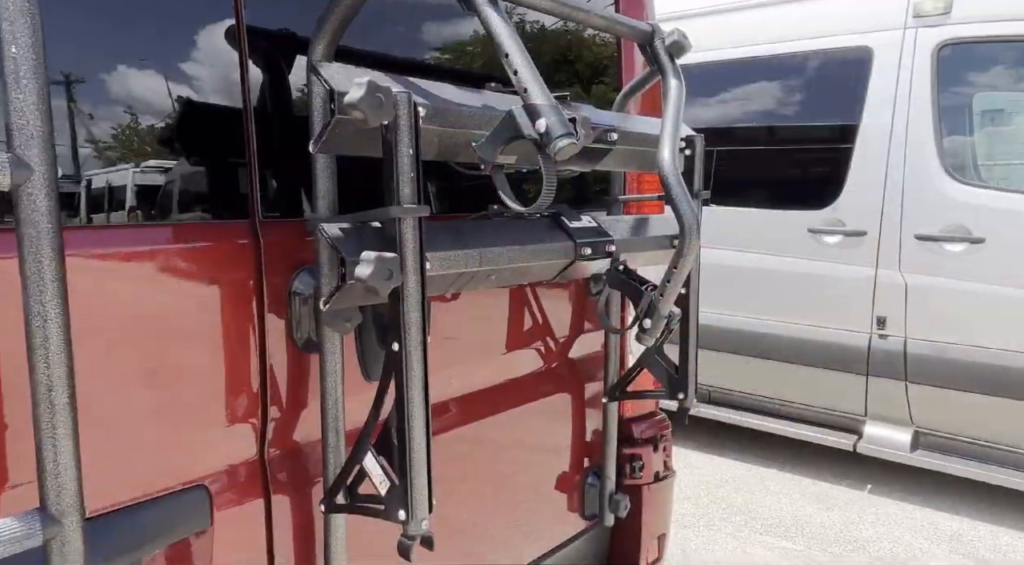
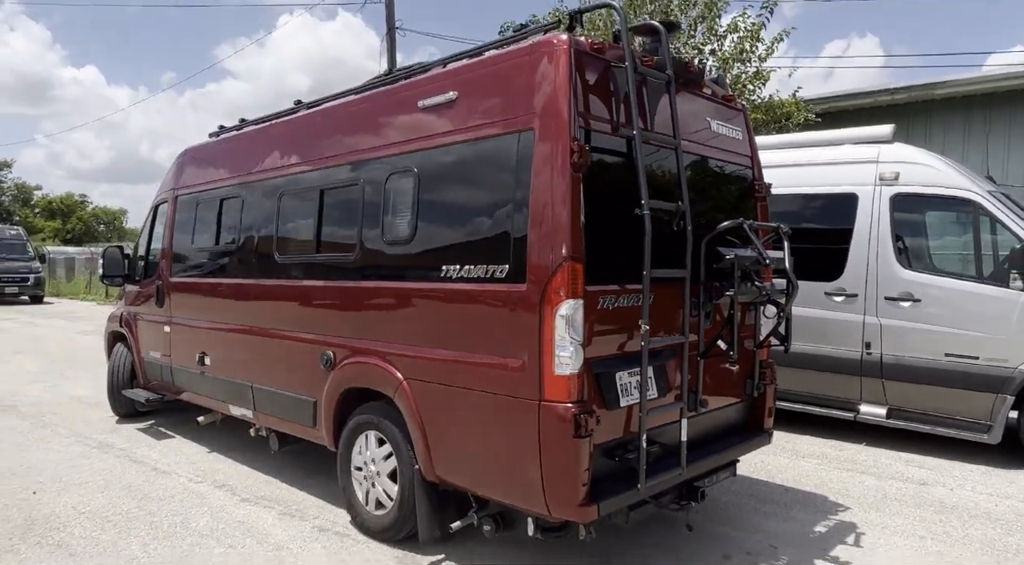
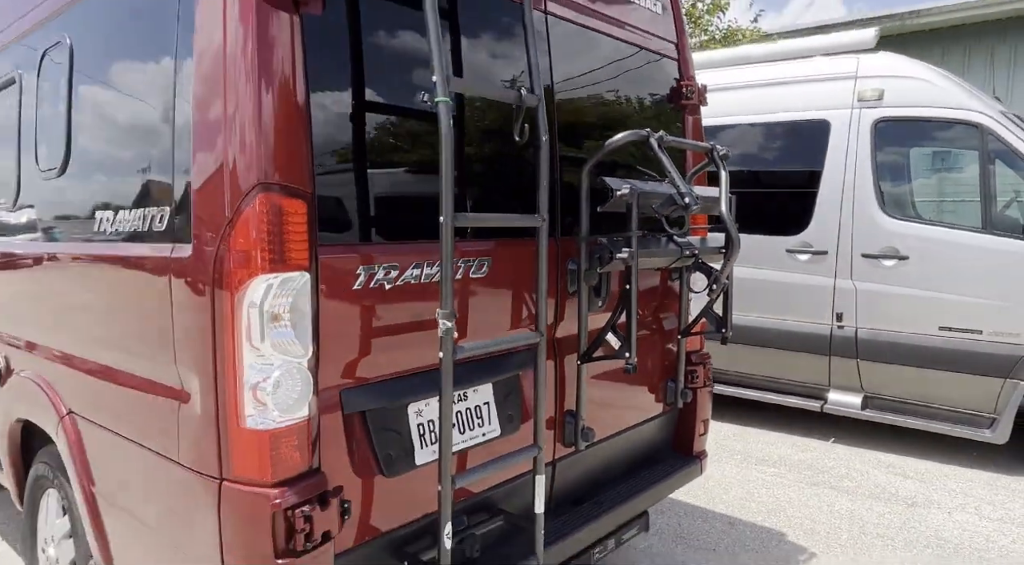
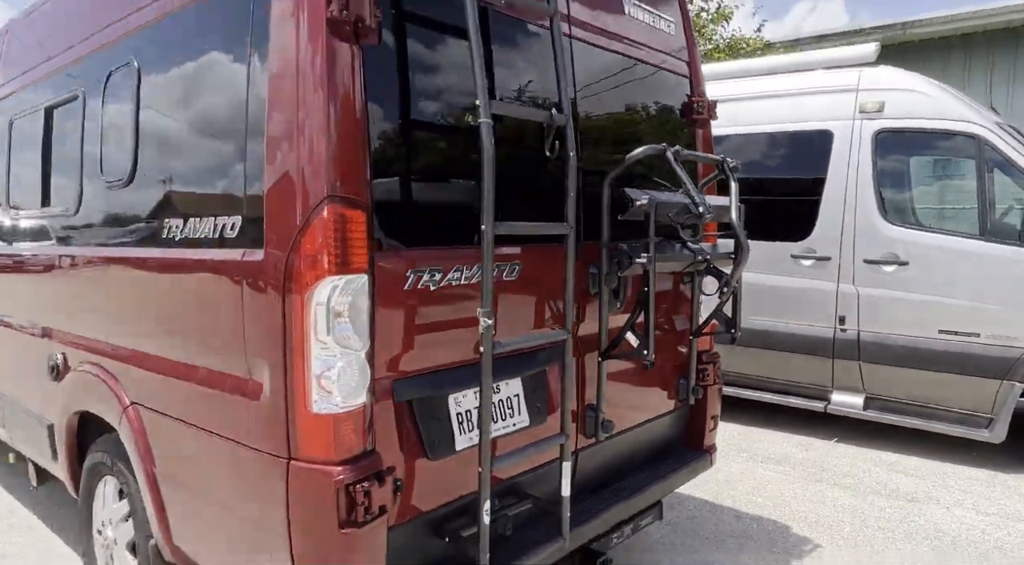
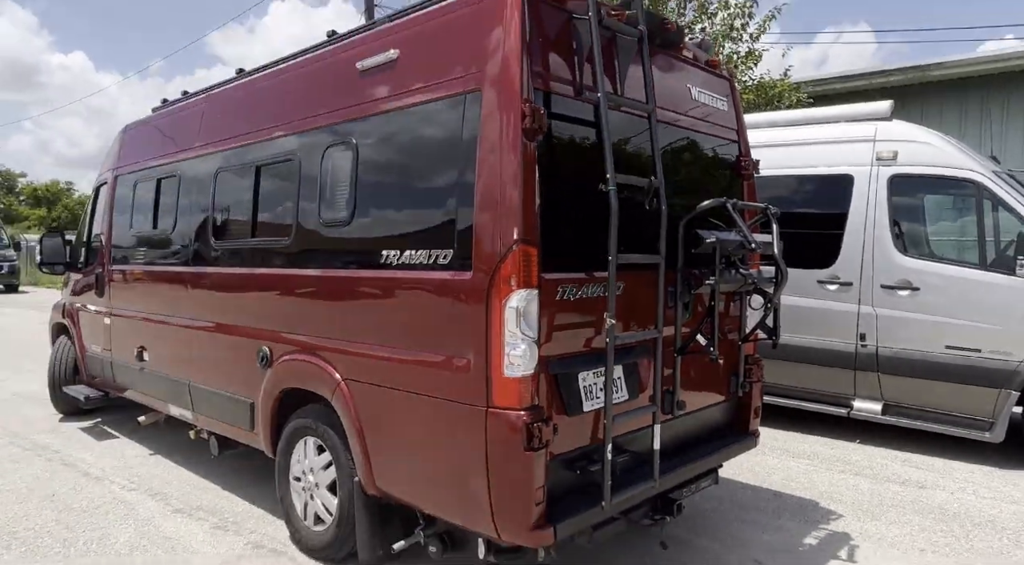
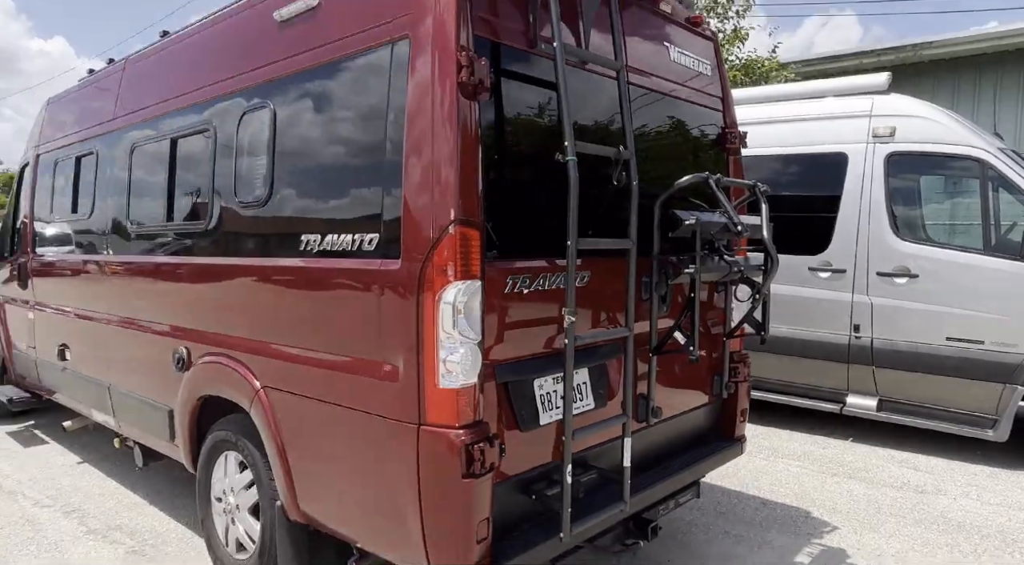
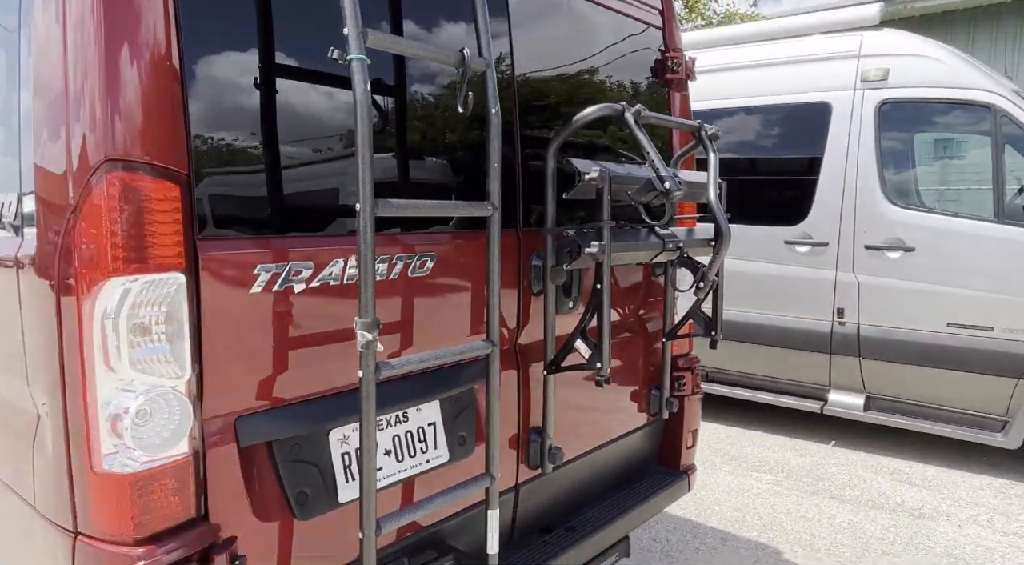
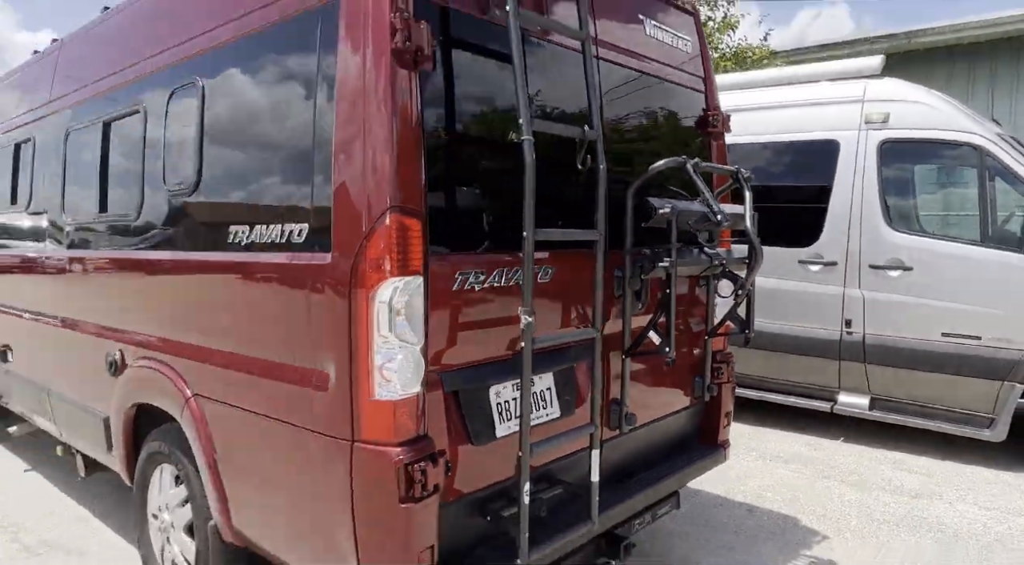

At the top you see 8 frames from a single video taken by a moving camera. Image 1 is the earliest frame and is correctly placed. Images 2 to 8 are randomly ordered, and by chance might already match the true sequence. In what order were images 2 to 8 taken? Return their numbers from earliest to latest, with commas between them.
7, 3, 4, 8, 6, 5, 2
